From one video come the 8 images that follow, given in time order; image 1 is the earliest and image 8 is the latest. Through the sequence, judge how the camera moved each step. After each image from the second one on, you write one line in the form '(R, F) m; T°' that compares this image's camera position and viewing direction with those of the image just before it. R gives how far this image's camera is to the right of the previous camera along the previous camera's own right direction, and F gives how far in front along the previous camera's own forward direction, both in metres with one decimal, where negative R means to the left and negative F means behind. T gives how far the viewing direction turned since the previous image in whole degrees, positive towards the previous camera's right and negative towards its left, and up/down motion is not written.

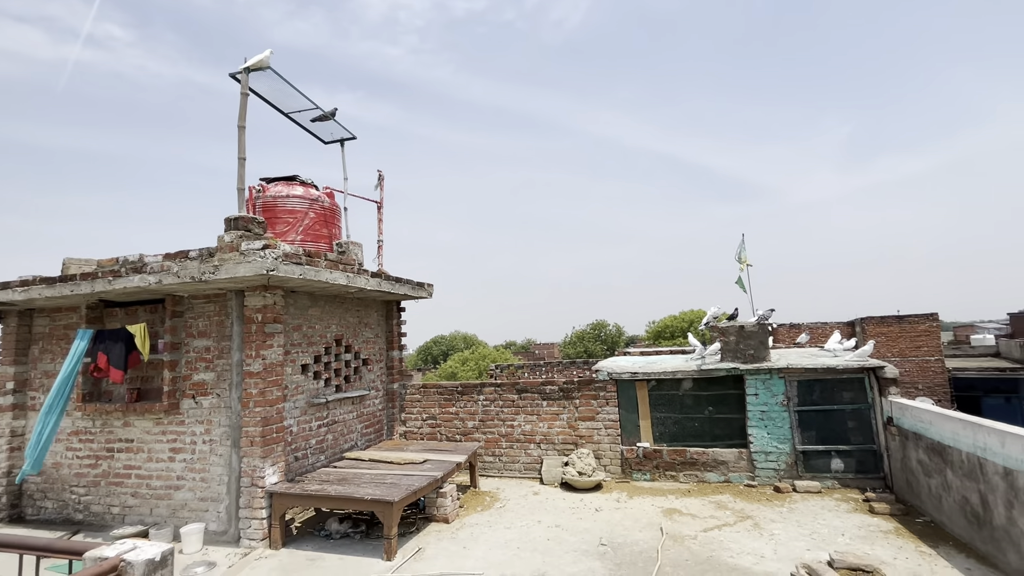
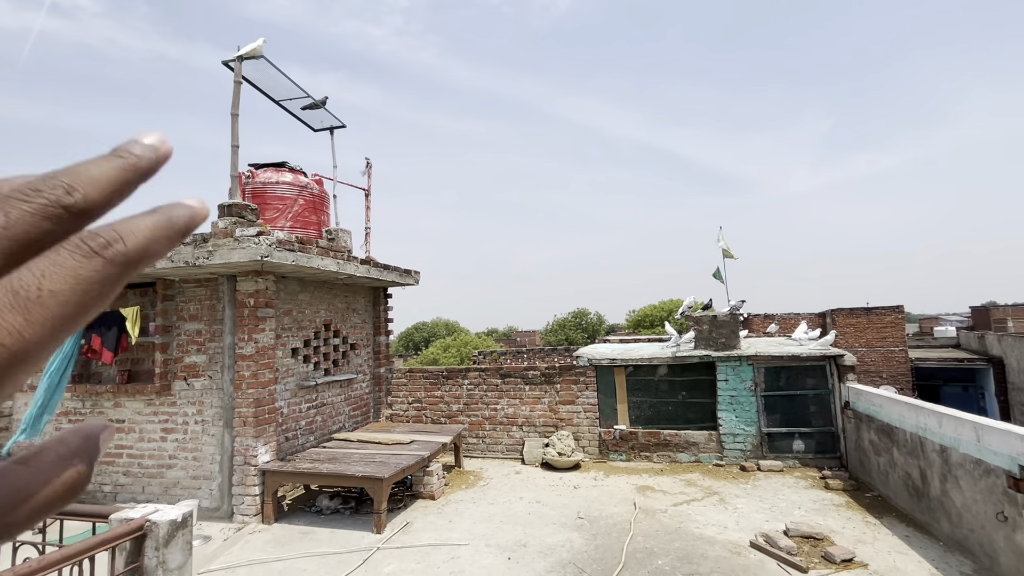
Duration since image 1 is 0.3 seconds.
(0.0, -0.2) m; +2°
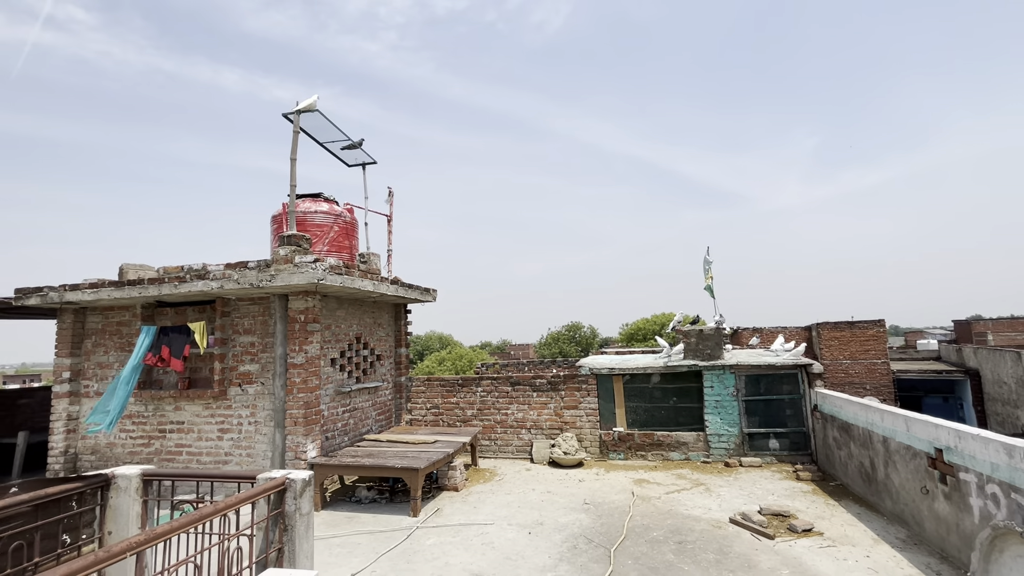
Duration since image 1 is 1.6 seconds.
(-0.3, -0.9) m; +1°
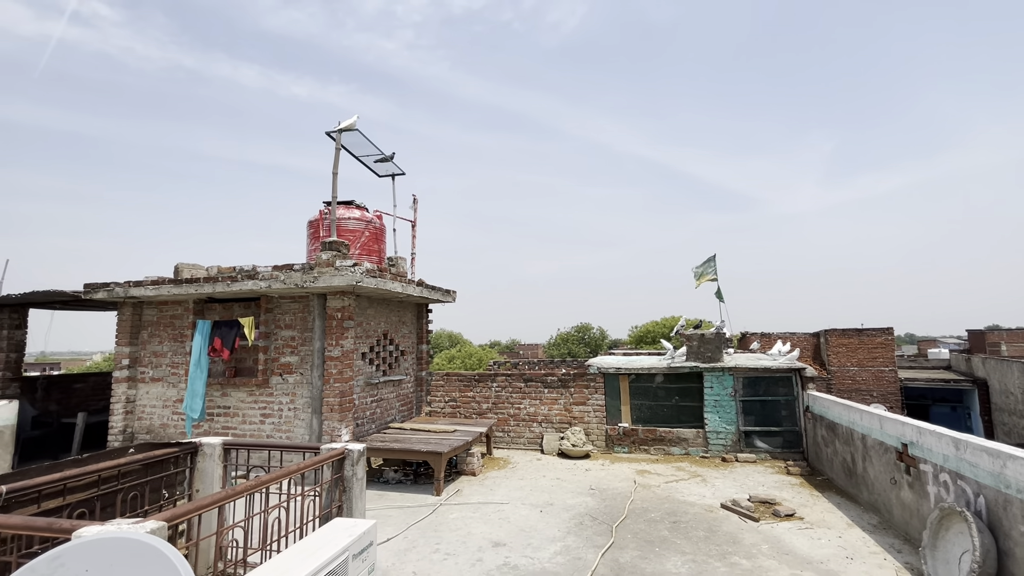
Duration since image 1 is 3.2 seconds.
(-0.1, -0.7) m; -1°
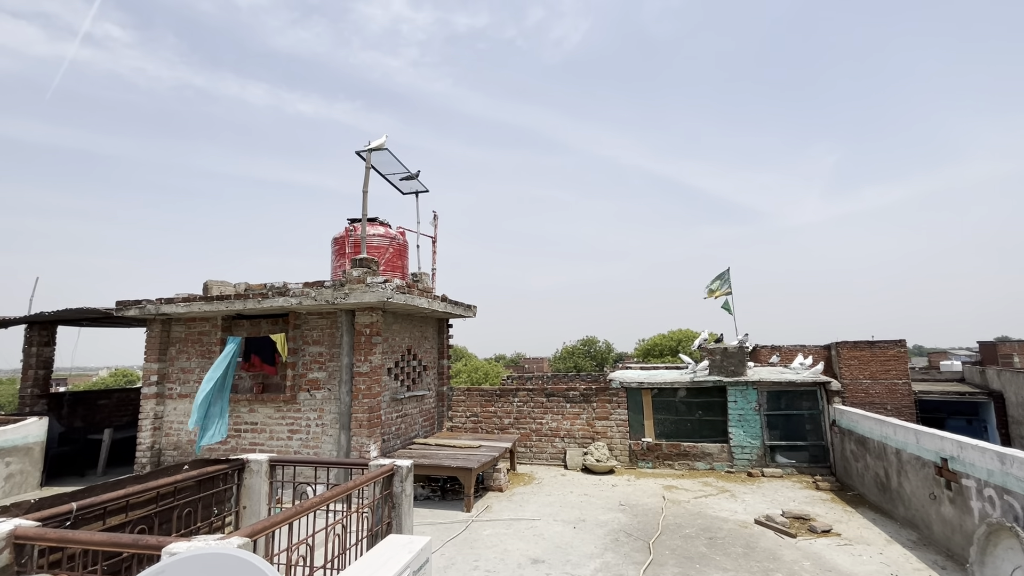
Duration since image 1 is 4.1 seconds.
(-0.3, -0.1) m; 0°
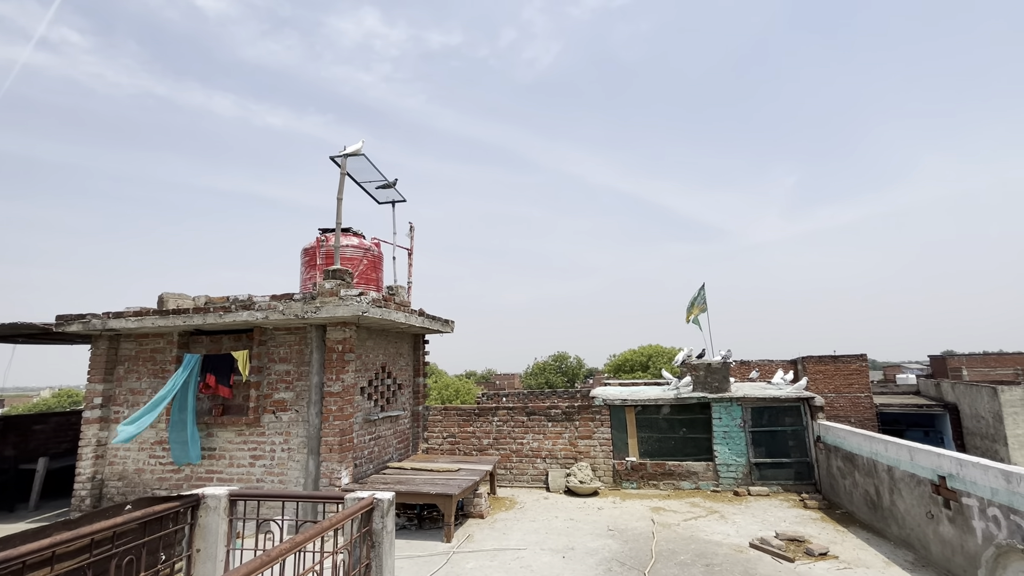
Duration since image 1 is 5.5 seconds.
(-0.2, +0.3) m; +4°
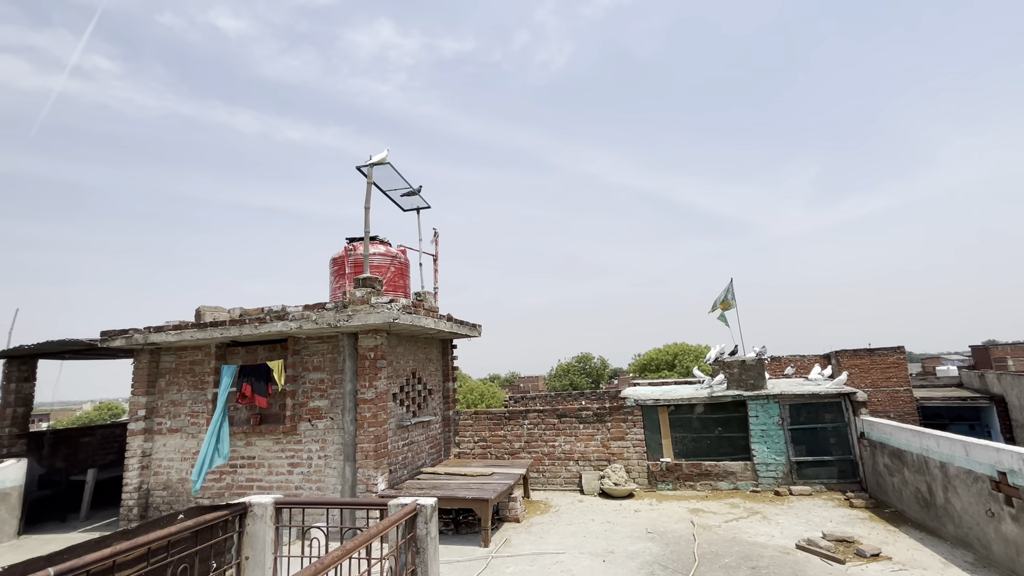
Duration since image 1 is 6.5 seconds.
(-0.1, 0.0) m; -2°
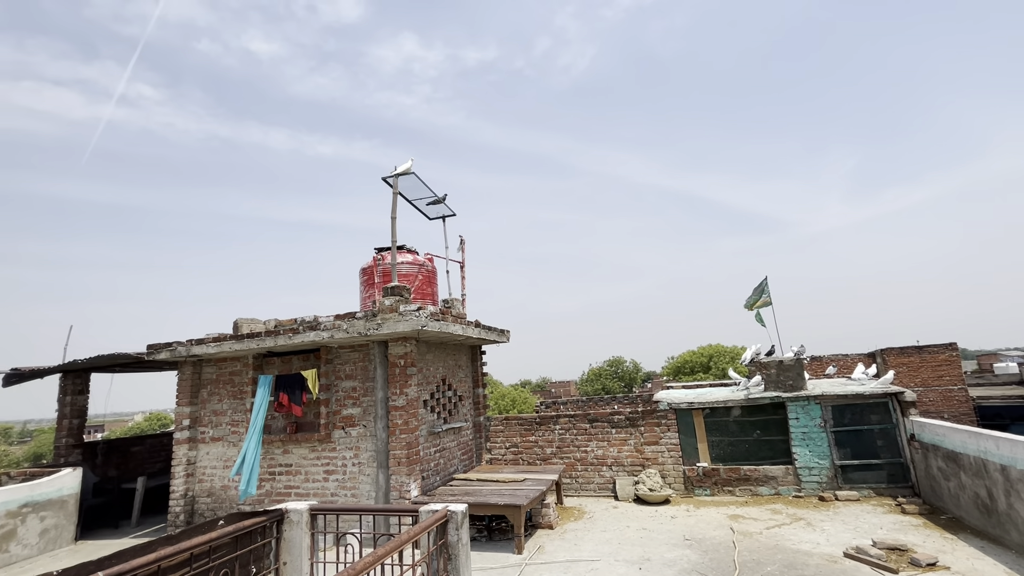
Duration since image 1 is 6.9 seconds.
(0.0, 0.0) m; -3°
